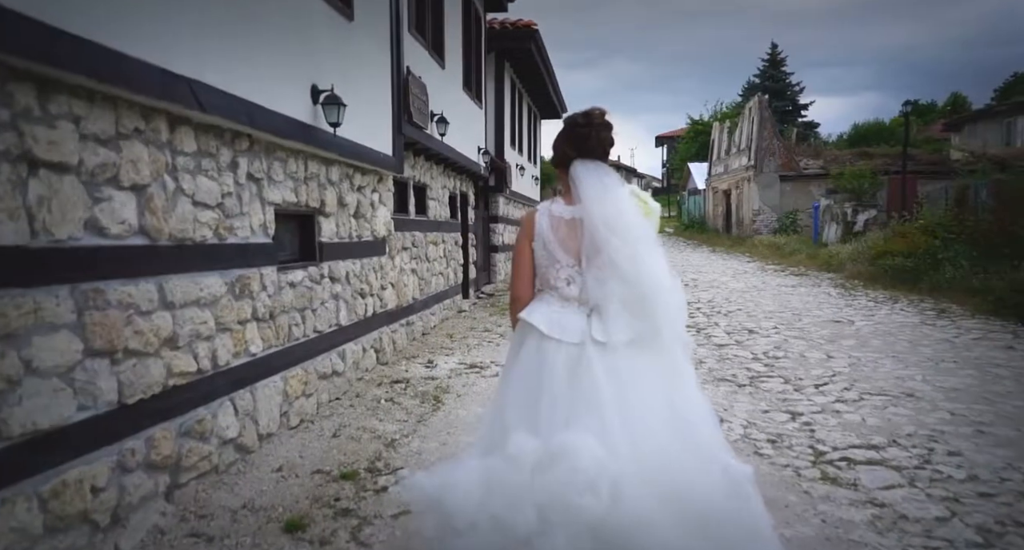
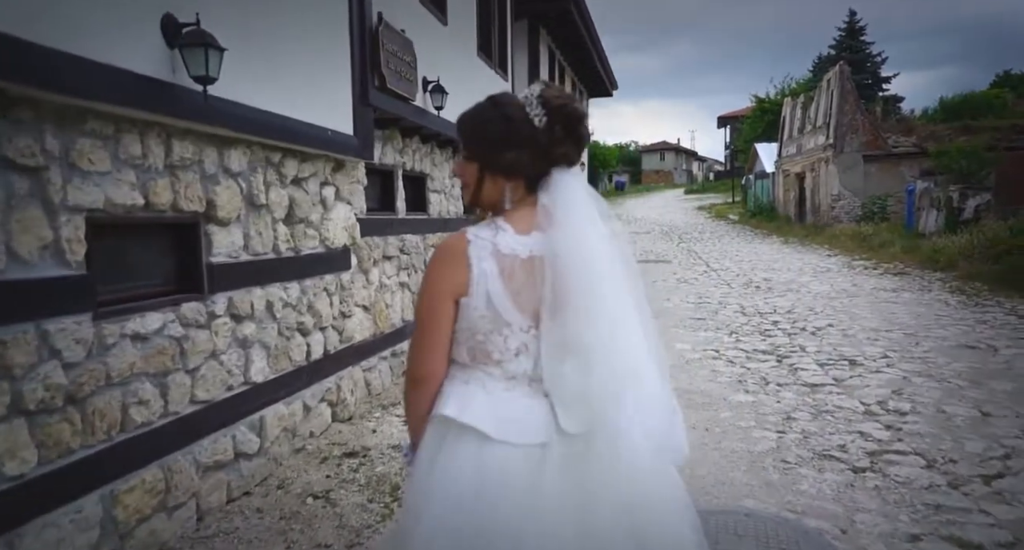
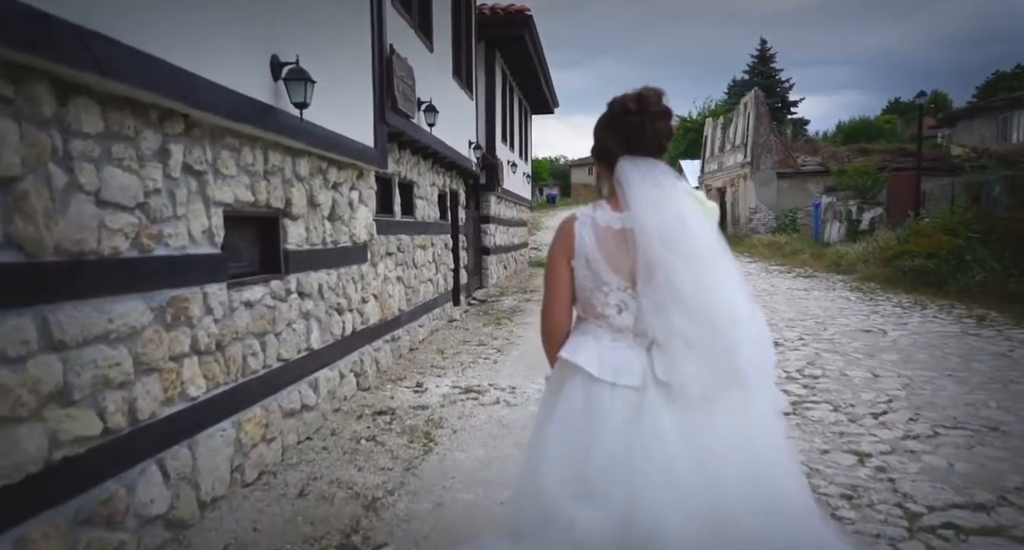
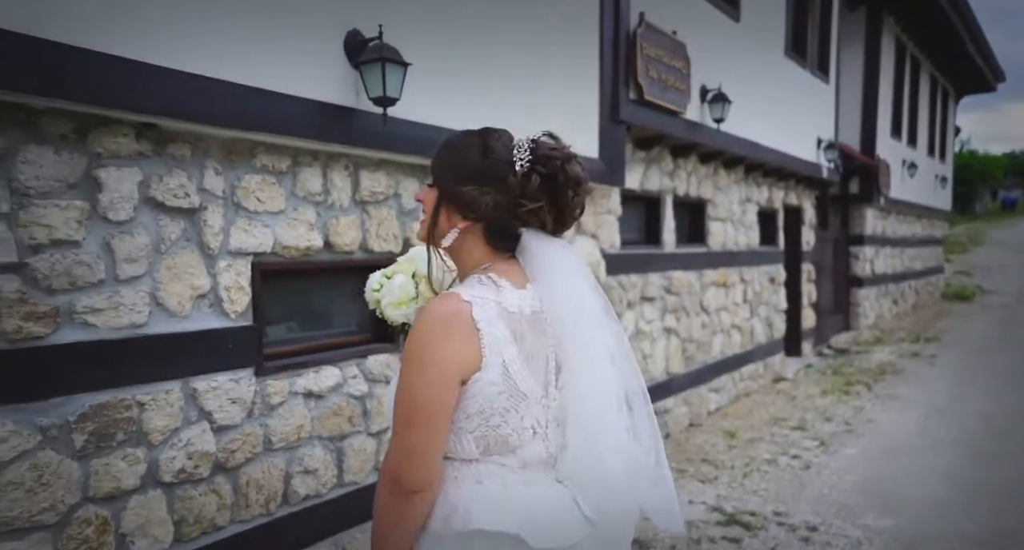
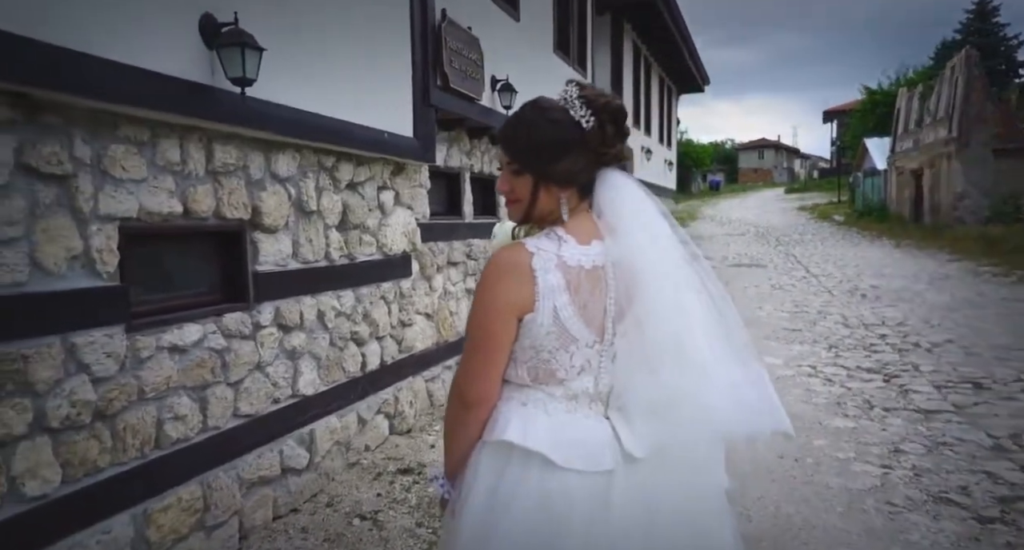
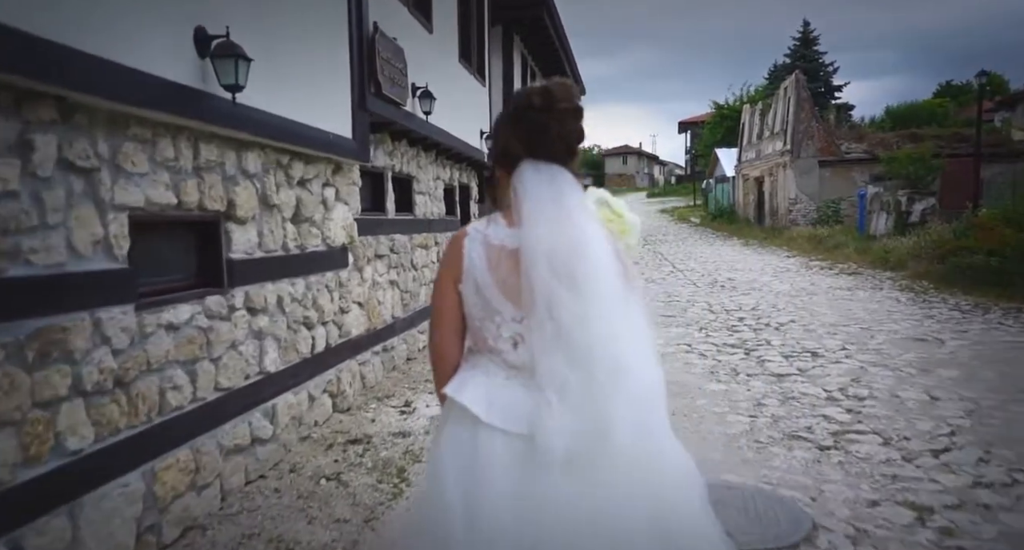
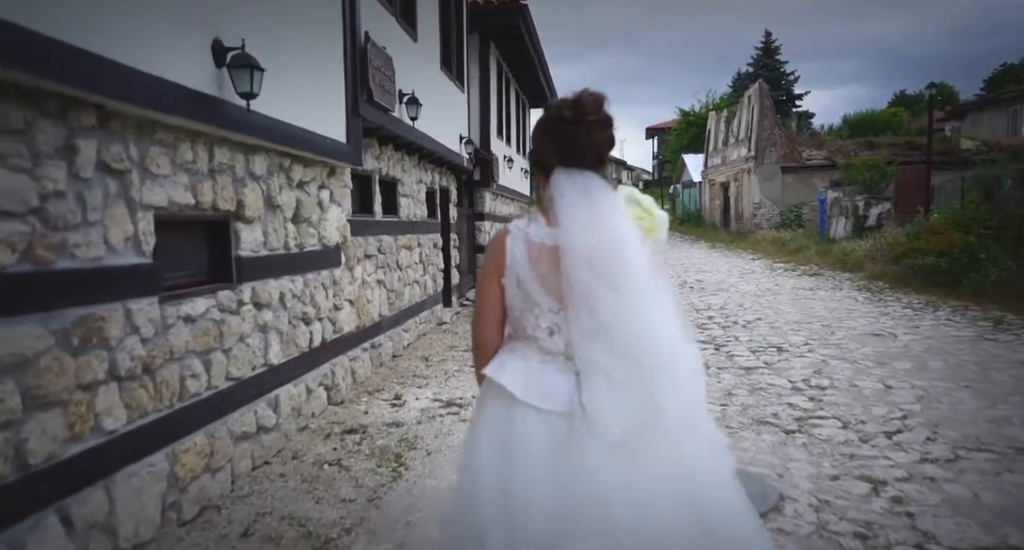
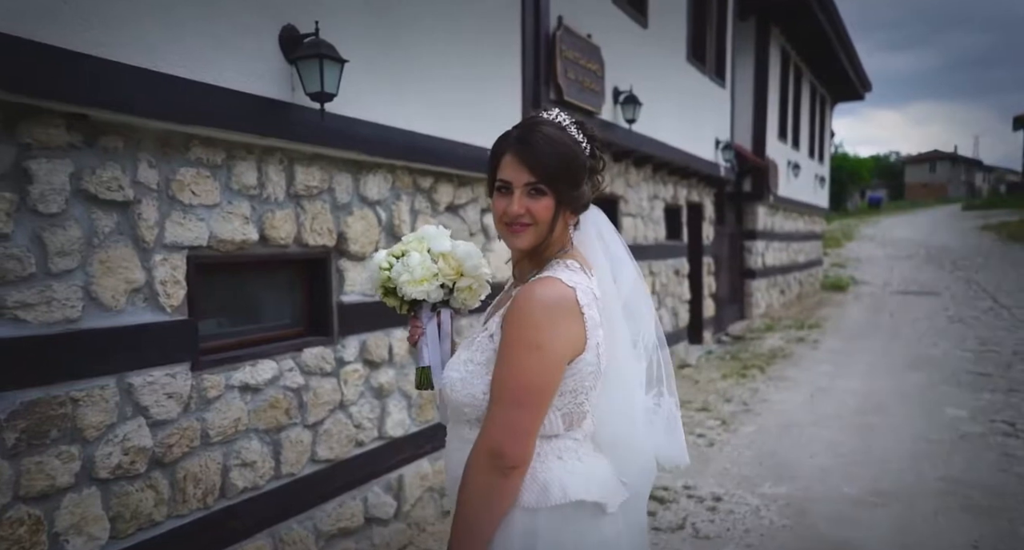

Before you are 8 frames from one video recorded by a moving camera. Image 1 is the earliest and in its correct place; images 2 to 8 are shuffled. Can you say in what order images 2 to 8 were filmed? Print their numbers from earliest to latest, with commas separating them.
3, 7, 6, 2, 5, 8, 4
